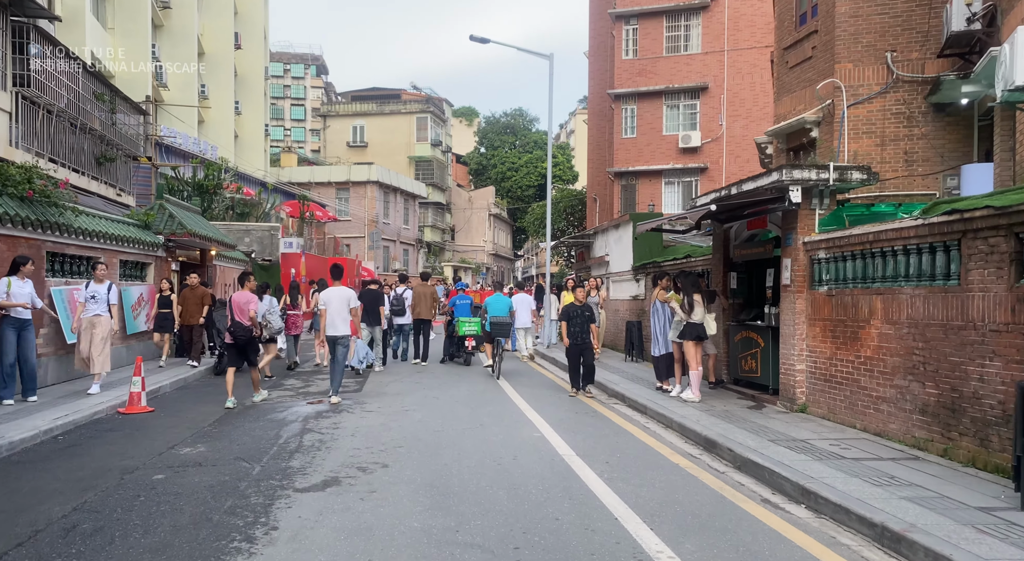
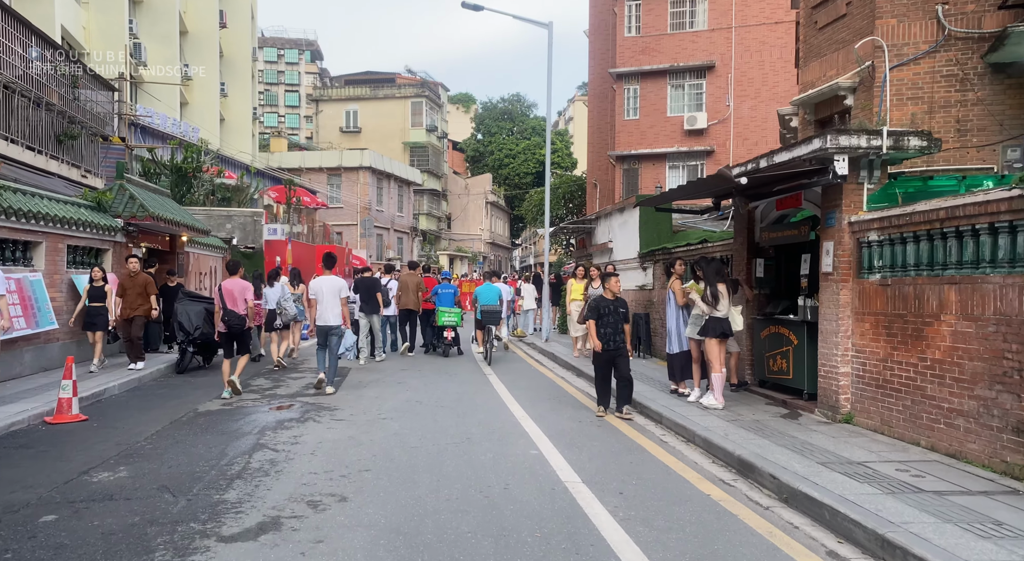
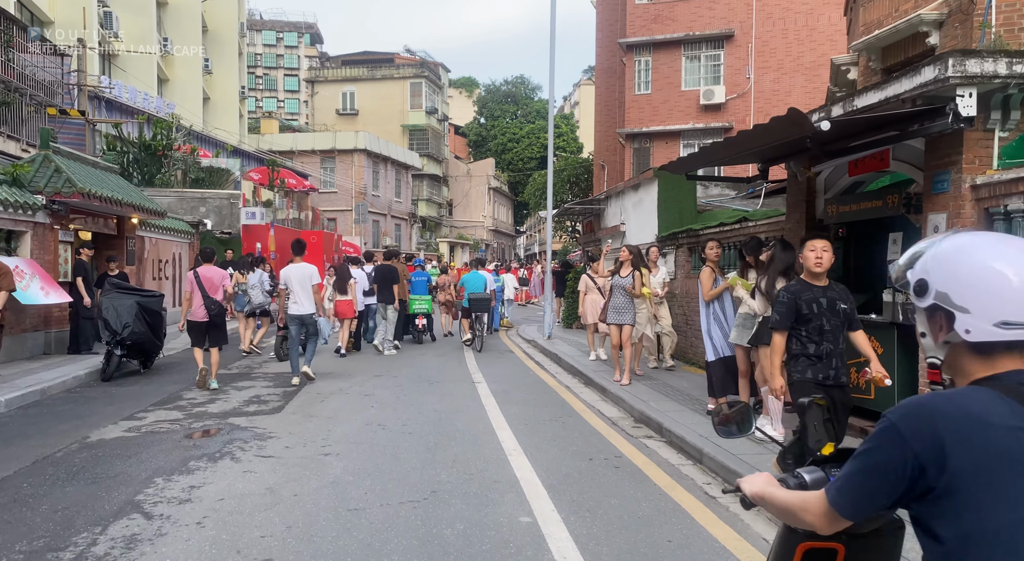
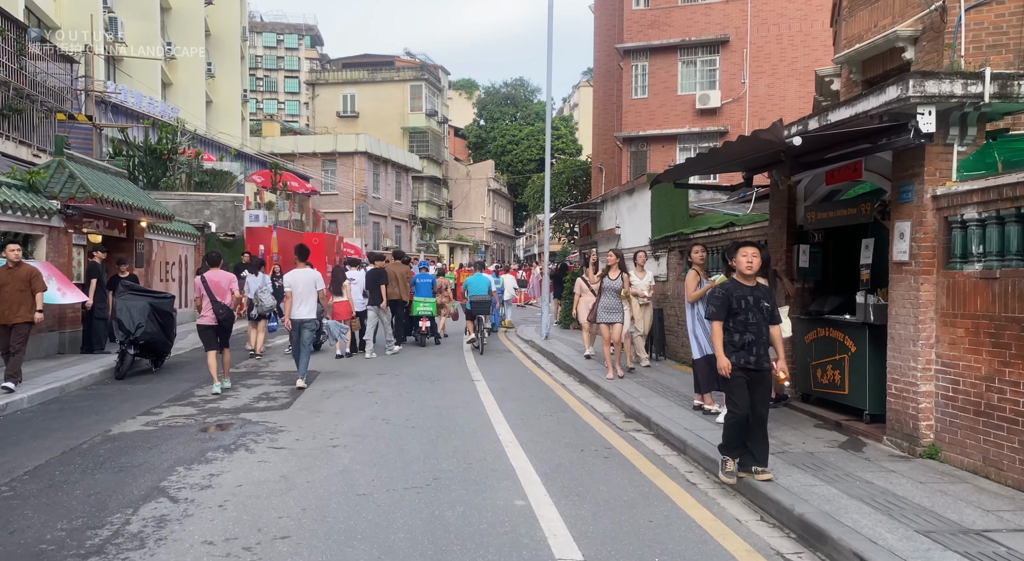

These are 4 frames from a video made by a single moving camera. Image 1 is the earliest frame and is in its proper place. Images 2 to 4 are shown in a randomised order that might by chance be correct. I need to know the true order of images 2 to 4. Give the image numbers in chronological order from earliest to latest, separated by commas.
2, 4, 3
